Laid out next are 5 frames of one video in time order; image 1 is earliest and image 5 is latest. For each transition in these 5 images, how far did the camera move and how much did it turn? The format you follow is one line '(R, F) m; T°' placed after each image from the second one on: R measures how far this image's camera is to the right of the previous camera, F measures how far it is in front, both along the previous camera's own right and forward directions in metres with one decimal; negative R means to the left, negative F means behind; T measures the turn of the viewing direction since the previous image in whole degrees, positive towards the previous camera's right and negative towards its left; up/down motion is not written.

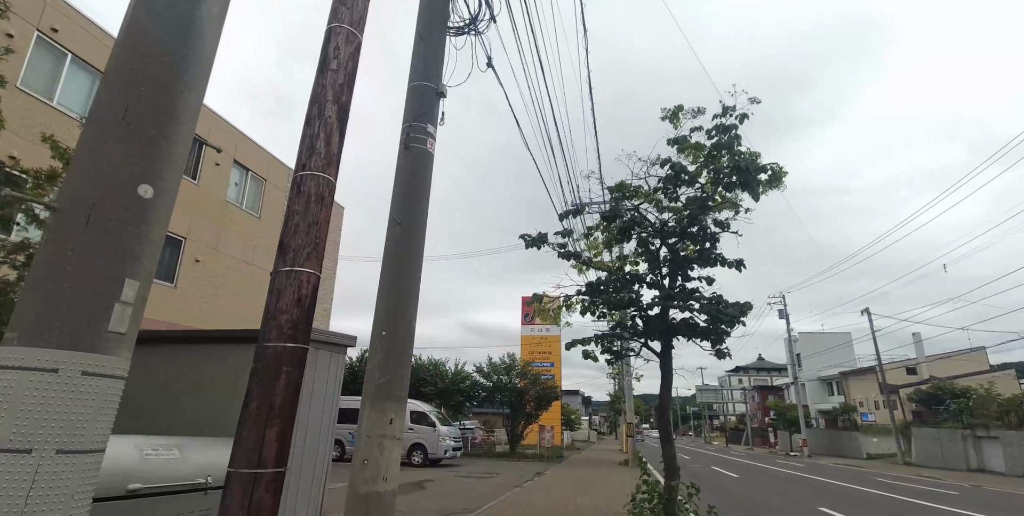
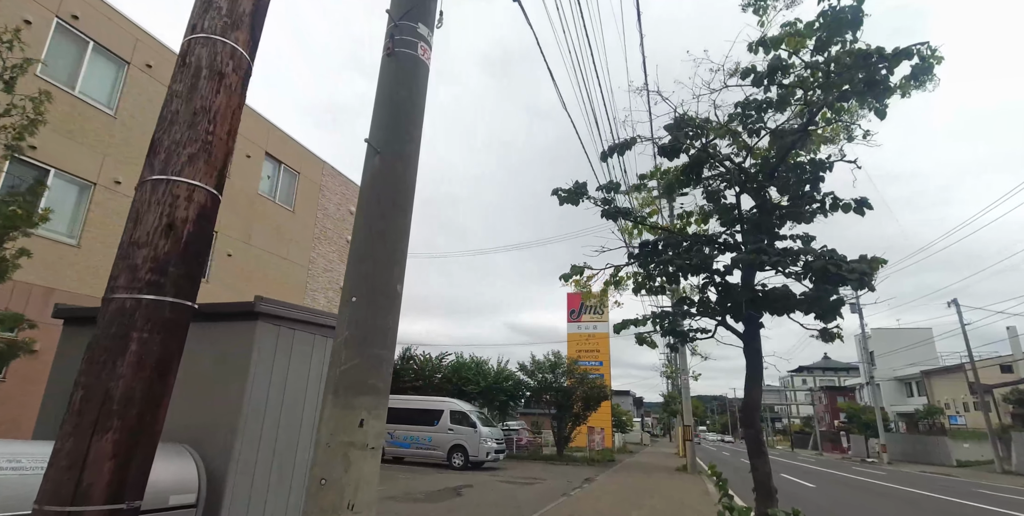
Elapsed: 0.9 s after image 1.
(+0.1, +1.1) m; -5°
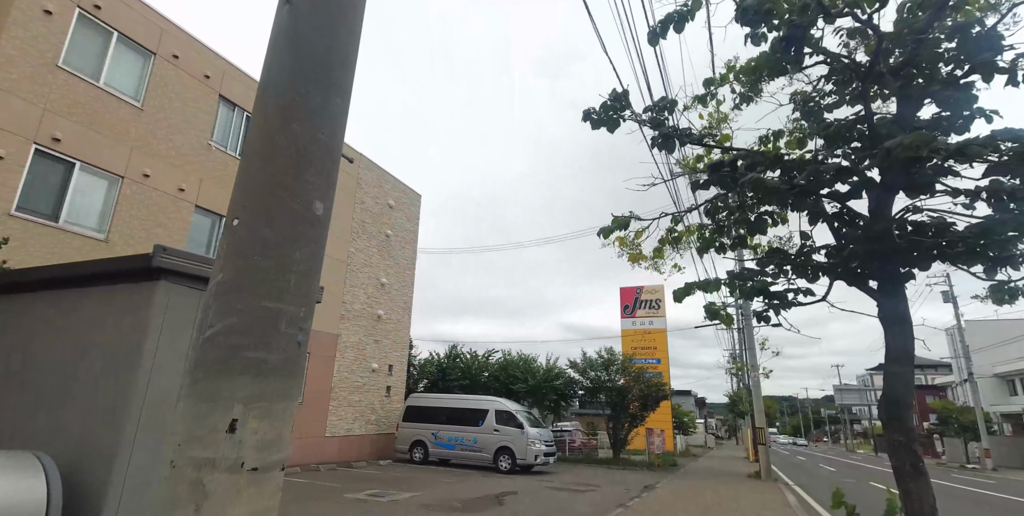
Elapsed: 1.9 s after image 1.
(+0.2, +1.1) m; -6°
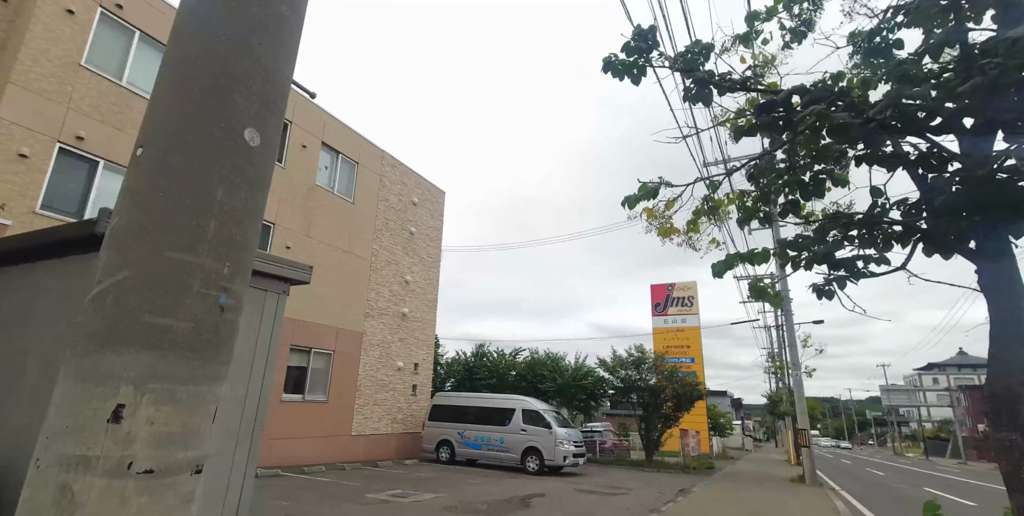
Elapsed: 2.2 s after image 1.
(+0.1, +0.4) m; -3°
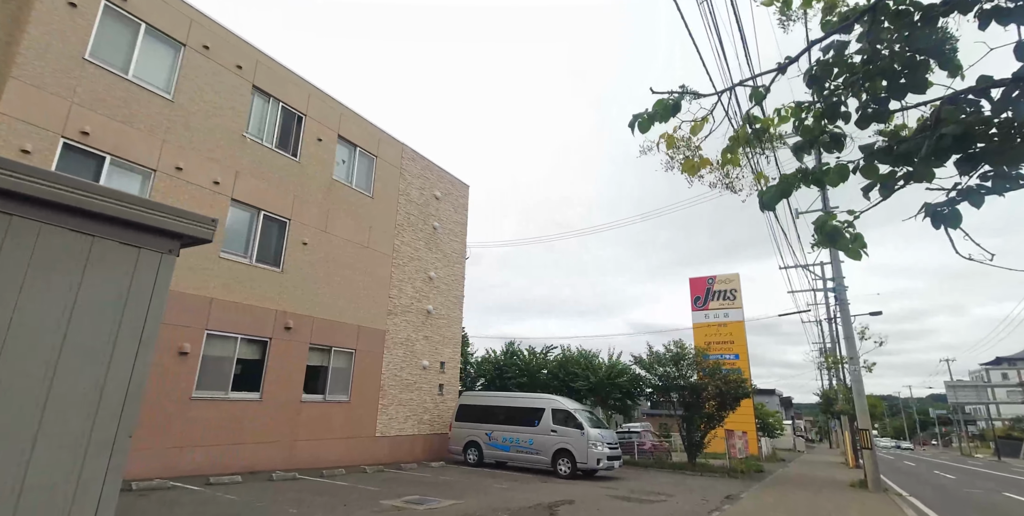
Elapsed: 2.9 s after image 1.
(+0.3, +0.8) m; -4°
